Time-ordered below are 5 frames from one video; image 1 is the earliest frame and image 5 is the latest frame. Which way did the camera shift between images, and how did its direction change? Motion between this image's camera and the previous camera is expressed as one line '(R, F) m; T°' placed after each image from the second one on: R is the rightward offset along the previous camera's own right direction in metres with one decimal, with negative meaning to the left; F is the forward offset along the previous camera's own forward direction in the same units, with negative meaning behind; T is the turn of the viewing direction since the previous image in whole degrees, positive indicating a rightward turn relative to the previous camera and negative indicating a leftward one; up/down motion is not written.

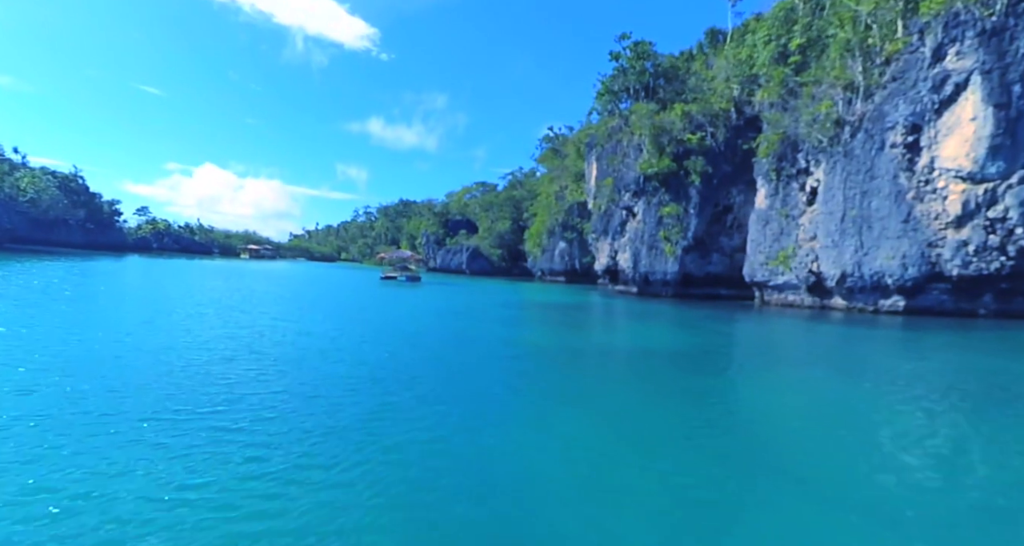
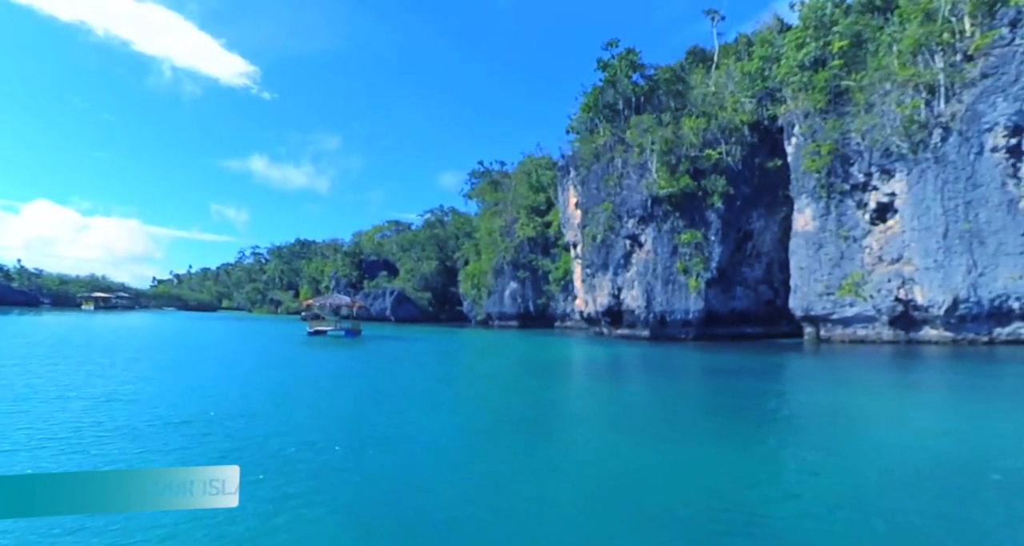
(-4.8, +7.0) m; +13°
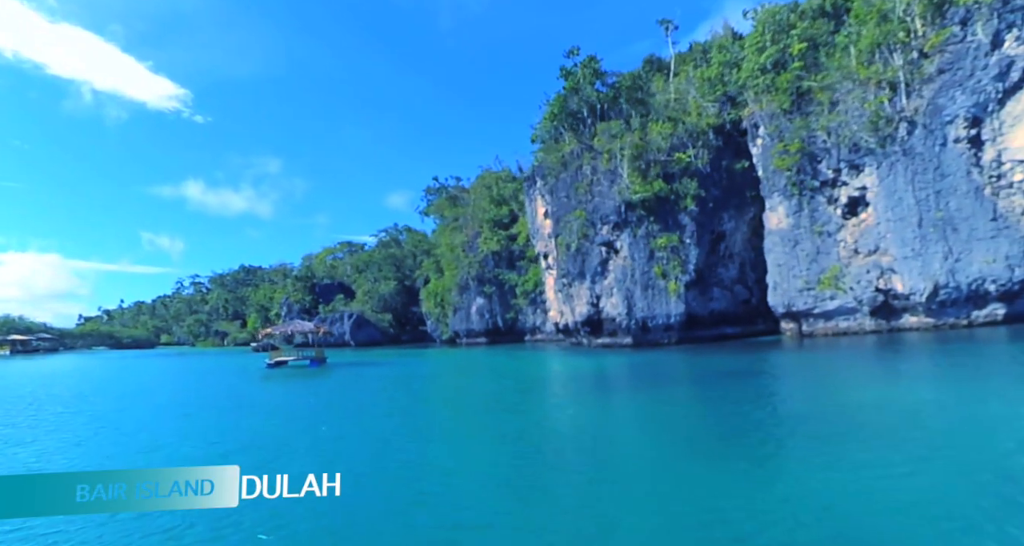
(-1.2, +1.1) m; +6°
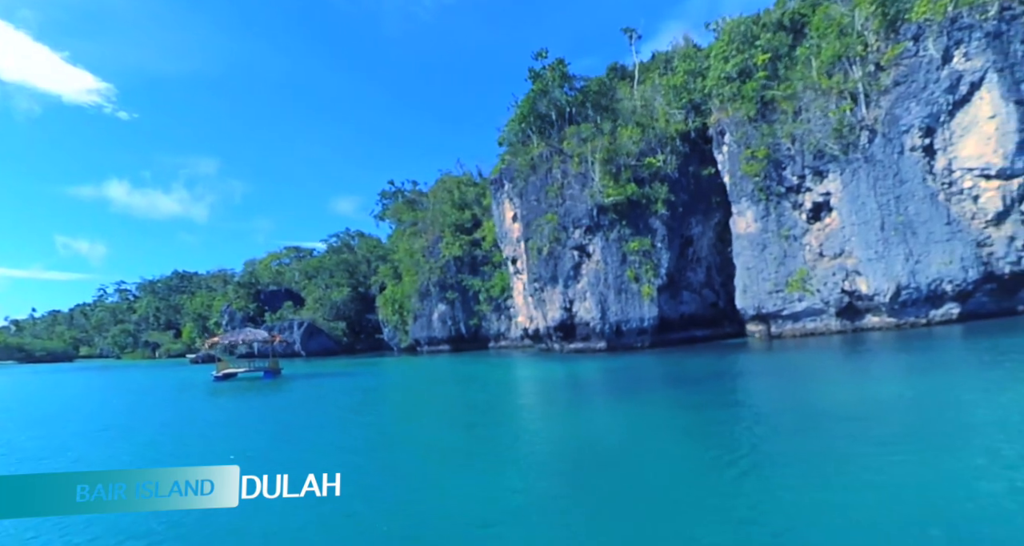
(-1.2, +0.7) m; +6°
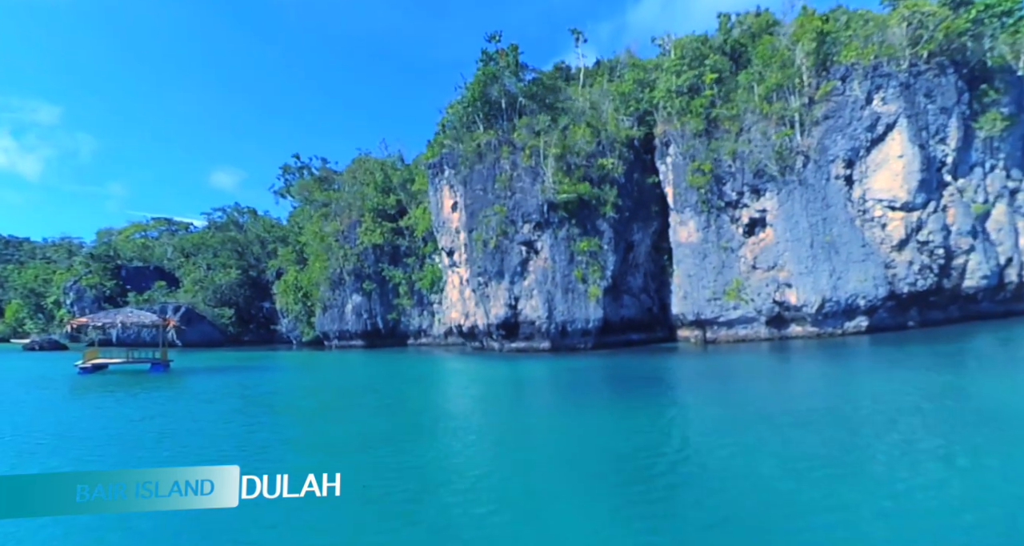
(-2.9, +1.4) m; +13°
